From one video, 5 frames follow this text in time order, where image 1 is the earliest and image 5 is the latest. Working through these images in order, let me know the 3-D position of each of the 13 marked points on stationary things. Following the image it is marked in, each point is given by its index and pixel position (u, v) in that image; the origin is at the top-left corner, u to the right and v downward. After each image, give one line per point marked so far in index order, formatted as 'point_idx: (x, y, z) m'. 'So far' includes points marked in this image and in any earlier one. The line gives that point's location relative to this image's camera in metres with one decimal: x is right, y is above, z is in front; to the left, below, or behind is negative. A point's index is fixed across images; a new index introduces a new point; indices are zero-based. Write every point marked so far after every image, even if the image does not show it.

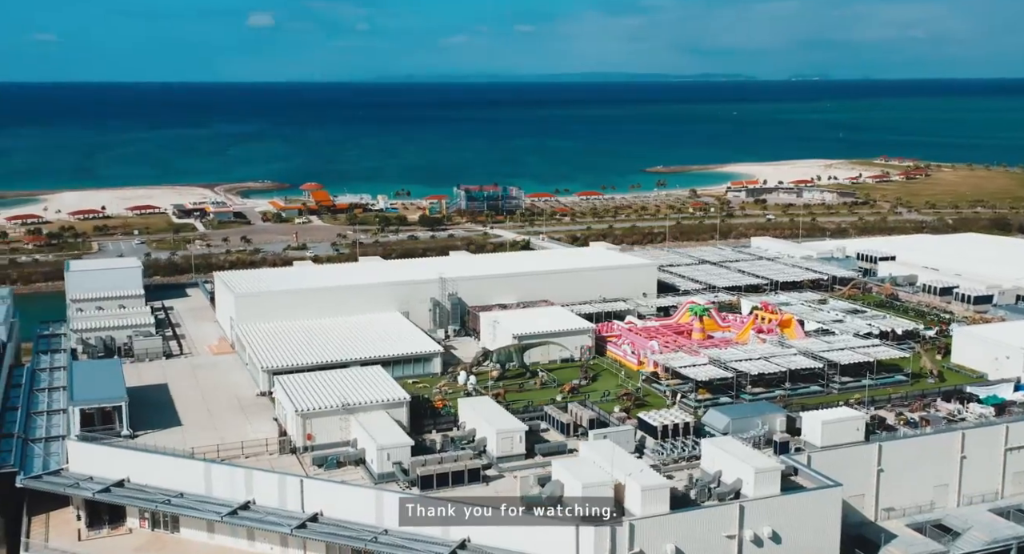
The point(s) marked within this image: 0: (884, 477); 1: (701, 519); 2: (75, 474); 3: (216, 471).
0: (+5.8, -3.1, +14.2) m
1: (+2.4, -3.1, +11.6) m
2: (-7.3, -3.3, +15.3) m
3: (-4.5, -2.9, +13.9) m
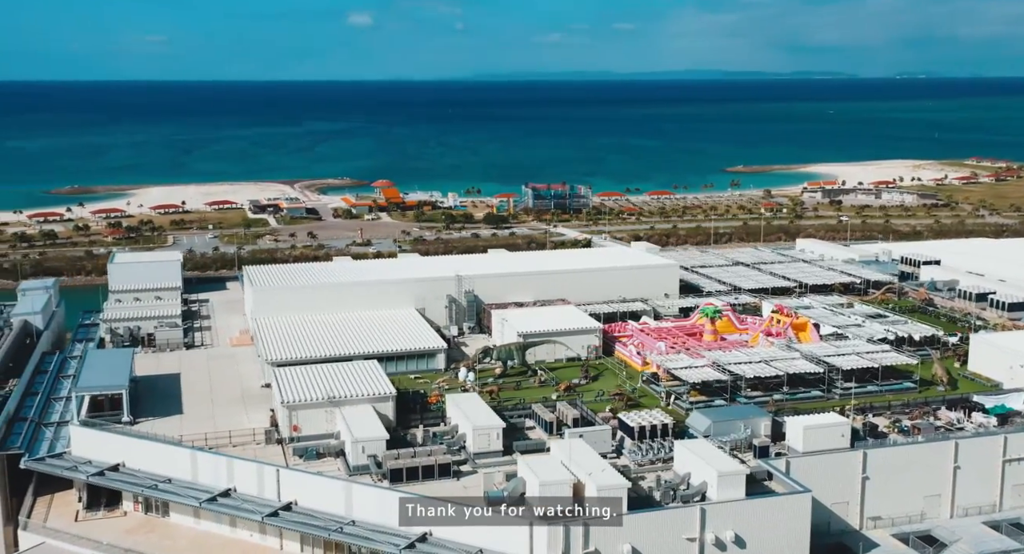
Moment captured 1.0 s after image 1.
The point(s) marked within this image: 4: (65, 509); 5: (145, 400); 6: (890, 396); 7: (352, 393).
0: (+5.4, -3.2, +13.9) m
1: (+1.8, -3.1, +11.5) m
2: (-7.6, -3.1, +15.8) m
3: (-4.9, -2.8, +14.3) m
4: (-7.5, -3.9, +15.4) m
5: (-7.4, -2.5, +18.3) m
6: (+7.0, -2.2, +16.8) m
7: (-2.7, -1.9, +15.4) m
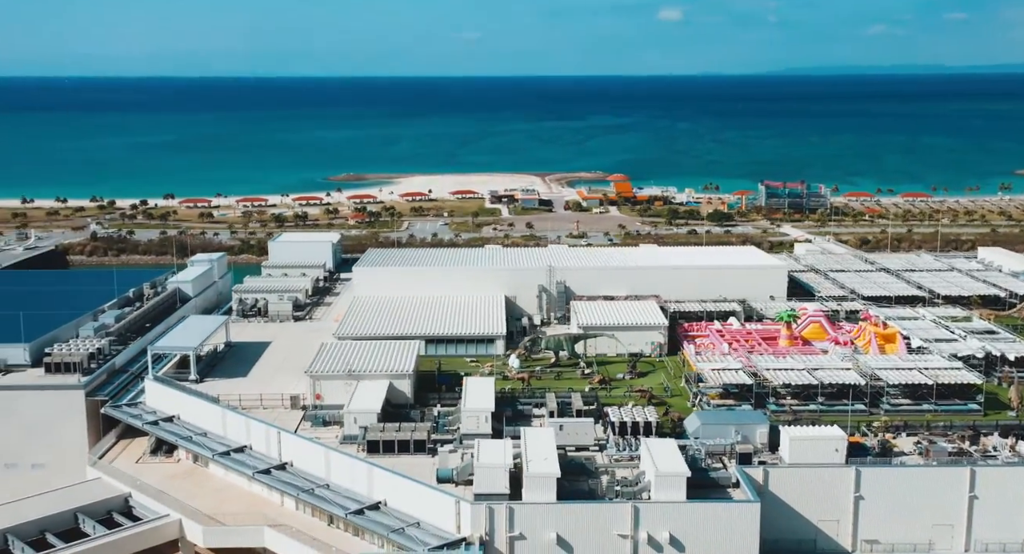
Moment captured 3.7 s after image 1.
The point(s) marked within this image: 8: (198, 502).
0: (+5.0, -3.2, +12.9) m
1: (+0.9, -3.0, +11.5) m
2: (-7.2, -2.6, +17.9) m
3: (-4.9, -2.4, +15.7) m
4: (-7.2, -3.4, +17.4) m
5: (-6.4, -1.9, +20.2) m
6: (+7.3, -2.3, +15.5) m
7: (-2.5, -1.6, +16.3) m
8: (-5.1, -3.7, +14.9) m
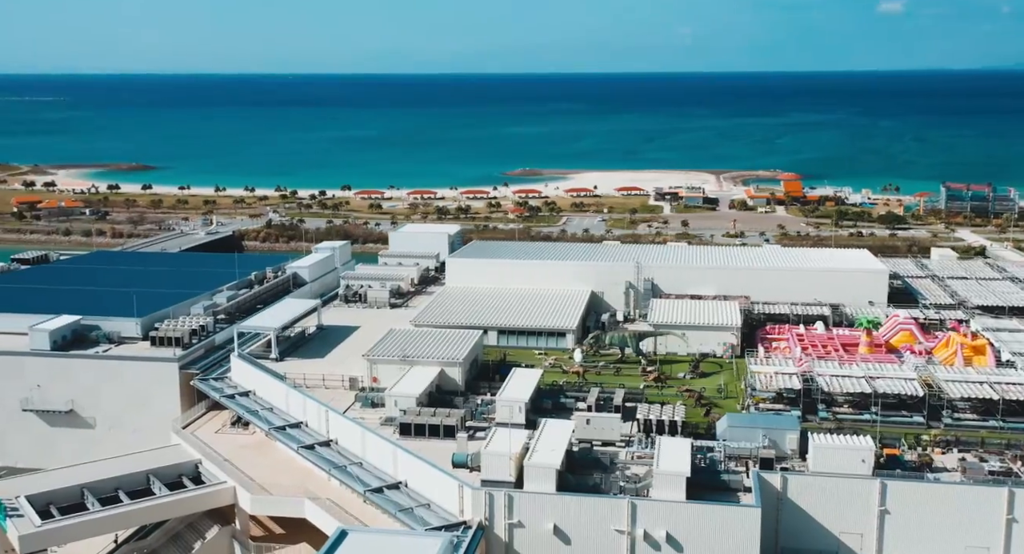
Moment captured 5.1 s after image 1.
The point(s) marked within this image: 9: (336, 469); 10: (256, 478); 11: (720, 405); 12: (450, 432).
0: (+5.2, -3.3, +12.4) m
1: (+0.9, -2.9, +11.7) m
2: (-6.0, -2.2, +19.4) m
3: (-4.1, -2.1, +16.8) m
4: (-6.2, -3.0, +18.9) m
5: (-4.8, -1.6, +21.5) m
6: (+7.9, -2.5, +14.5) m
7: (-1.6, -1.4, +17.0) m
8: (-4.5, -3.4, +16.0) m
9: (-2.7, -3.0, +14.2) m
10: (-4.4, -3.5, +15.8) m
11: (+3.7, -2.3, +16.4) m
12: (-0.9, -2.4, +14.3) m
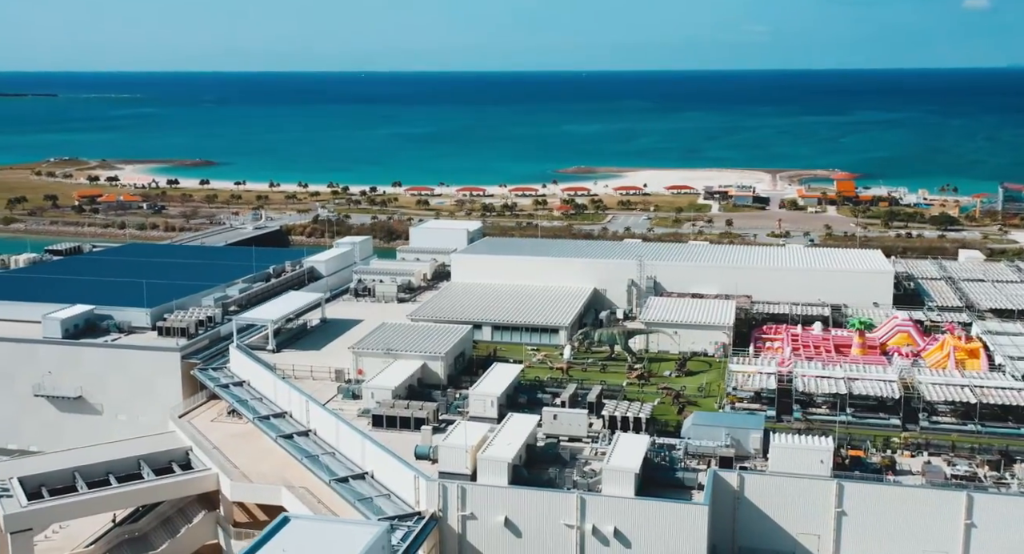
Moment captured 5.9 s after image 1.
0: (+4.6, -3.3, +12.4) m
1: (+0.3, -2.9, +11.9) m
2: (-6.2, -2.1, +19.9) m
3: (-4.5, -2.0, +17.3) m
4: (-6.4, -2.9, +19.4) m
5: (-4.9, -1.5, +21.9) m
6: (+7.4, -2.5, +14.3) m
7: (-2.0, -1.4, +17.3) m
8: (-4.9, -3.3, +16.5) m
9: (-3.2, -2.9, +14.5) m
10: (-4.8, -3.3, +16.2) m
11: (+3.3, -2.3, +16.4) m
12: (-1.4, -2.4, +14.6) m
